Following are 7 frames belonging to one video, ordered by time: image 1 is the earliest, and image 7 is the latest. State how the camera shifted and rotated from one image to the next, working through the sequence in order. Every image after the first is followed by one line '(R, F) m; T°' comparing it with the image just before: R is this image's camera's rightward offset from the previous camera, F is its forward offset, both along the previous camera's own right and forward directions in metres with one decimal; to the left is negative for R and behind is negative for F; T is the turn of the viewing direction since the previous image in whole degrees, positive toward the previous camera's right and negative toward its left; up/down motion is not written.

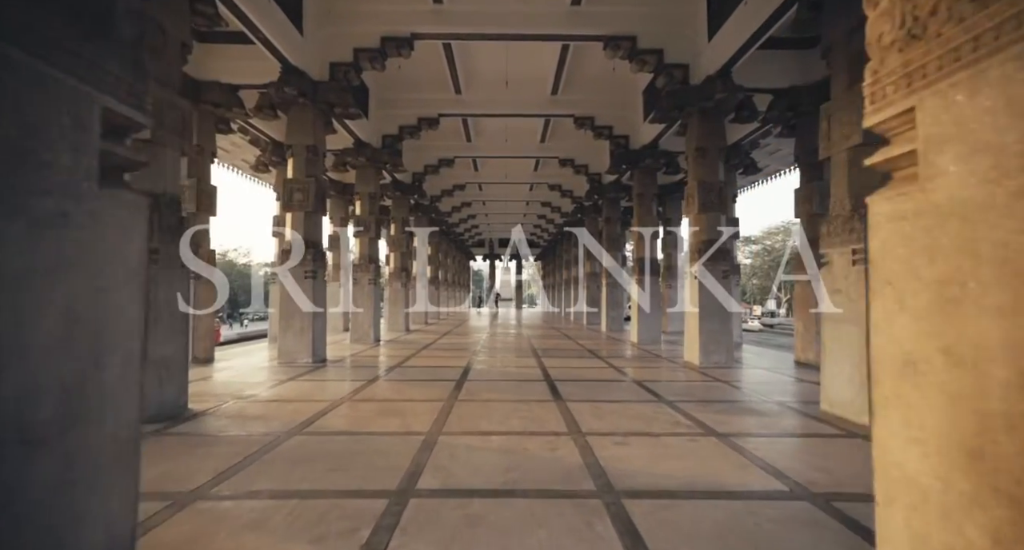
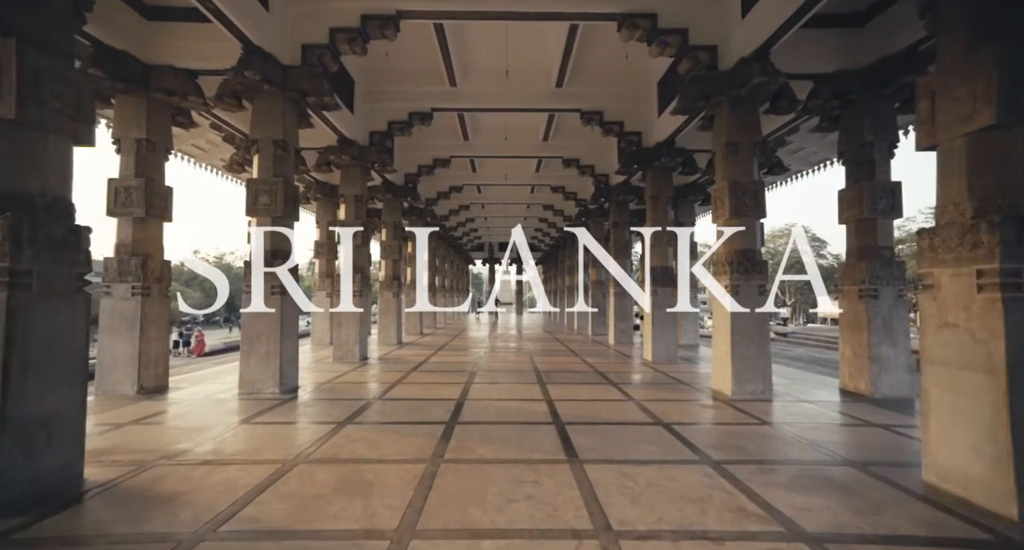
(0.0, +1.0) m; 0°
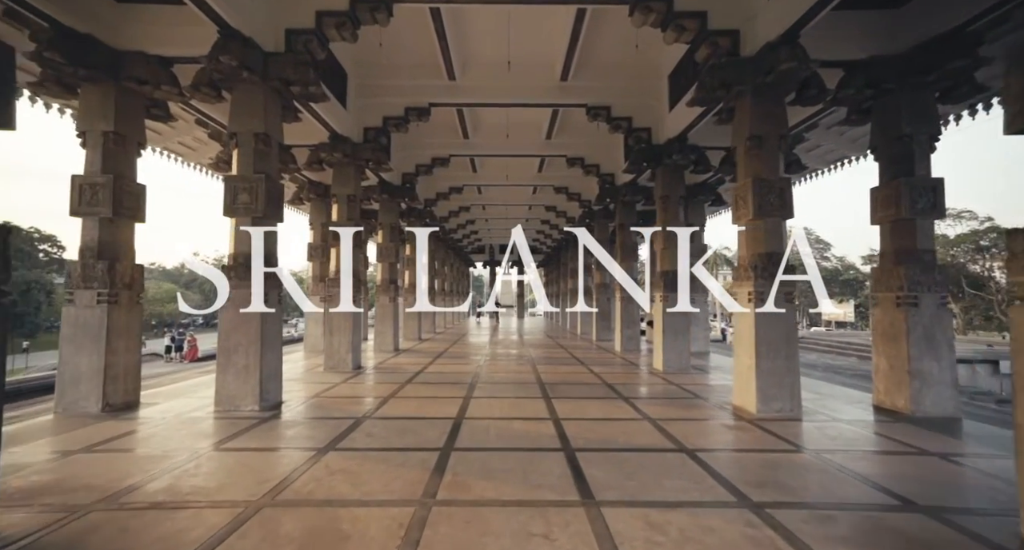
(0.0, +0.5) m; 0°
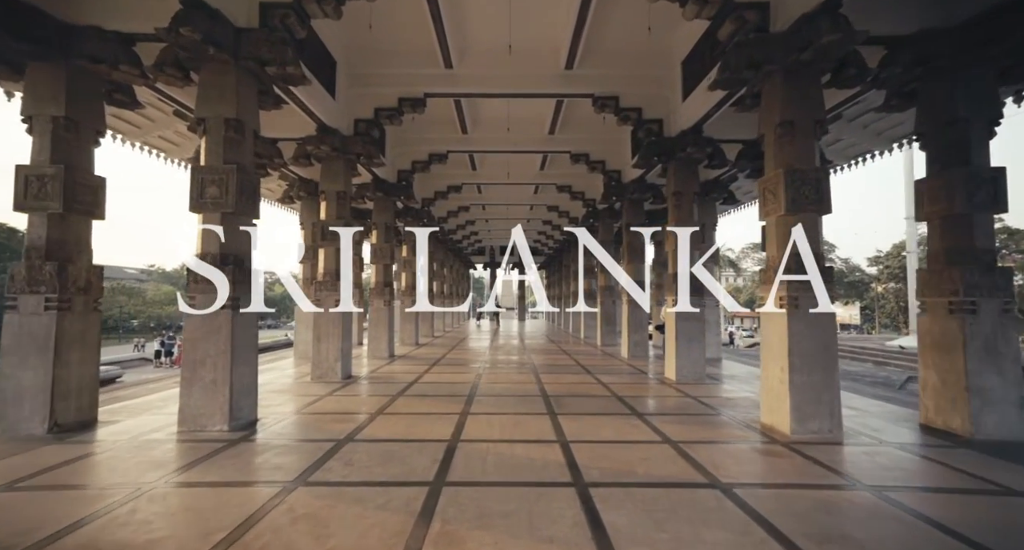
(0.0, +0.6) m; 0°
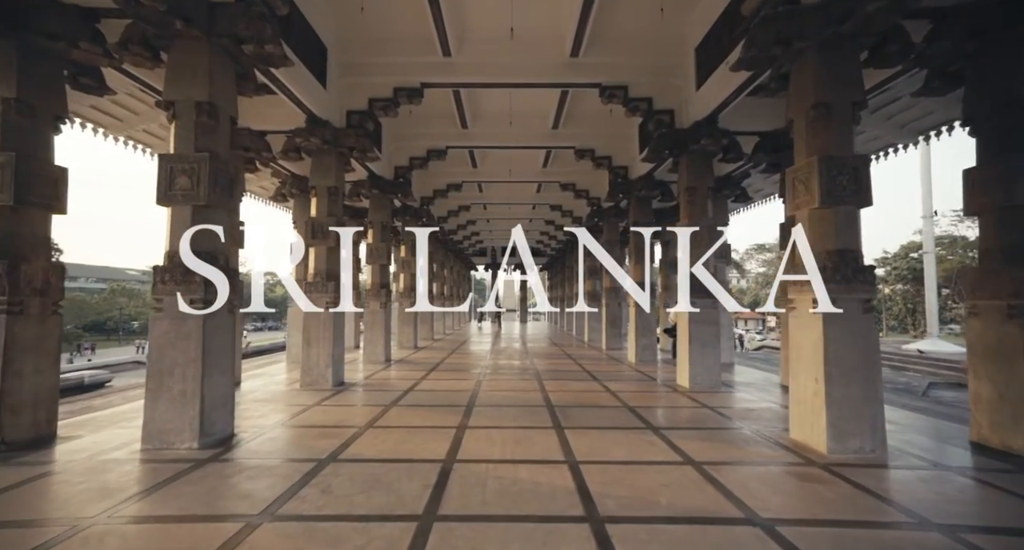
(0.0, +0.5) m; 0°
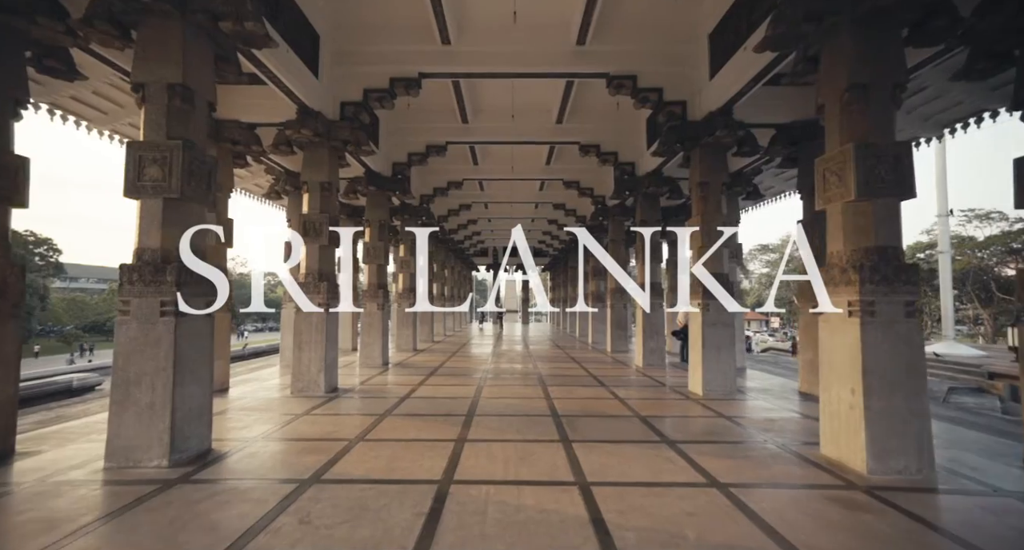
(0.0, +0.4) m; 0°
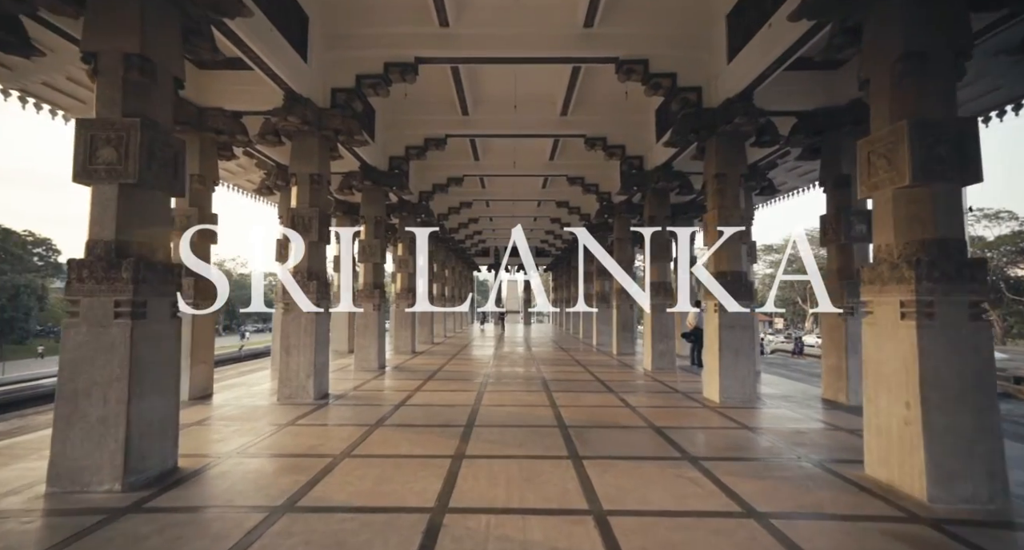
(0.0, +0.5) m; 0°
